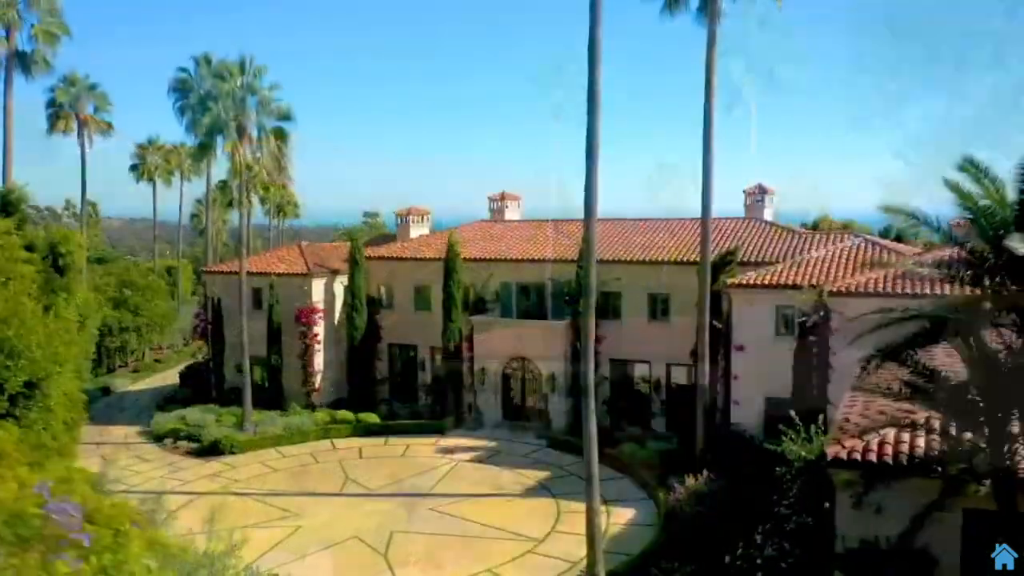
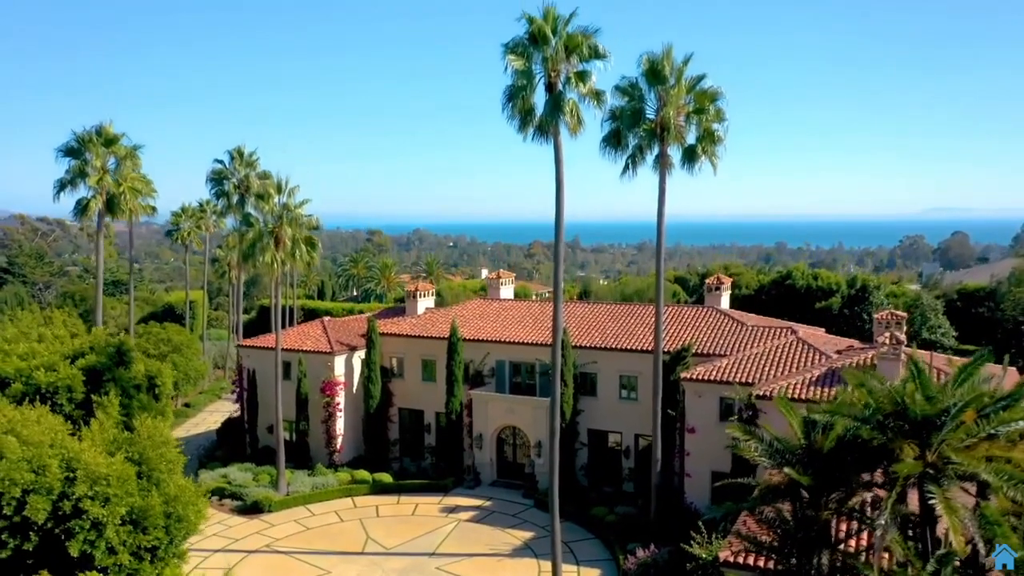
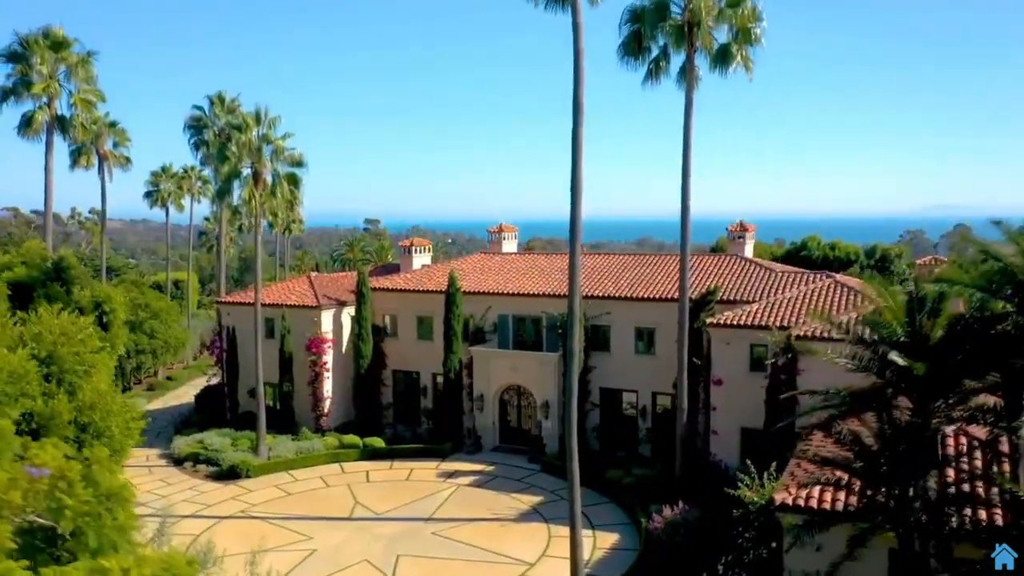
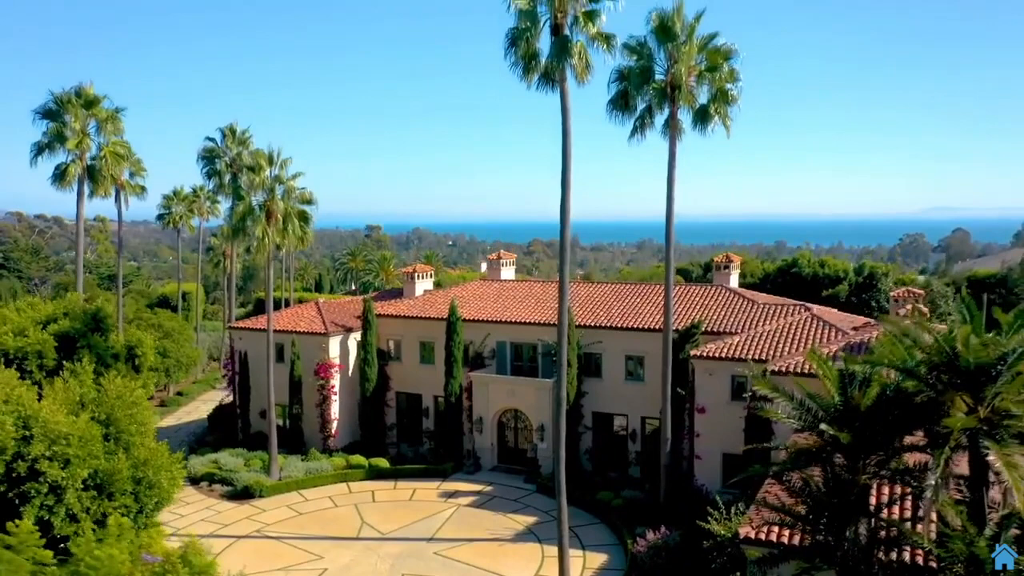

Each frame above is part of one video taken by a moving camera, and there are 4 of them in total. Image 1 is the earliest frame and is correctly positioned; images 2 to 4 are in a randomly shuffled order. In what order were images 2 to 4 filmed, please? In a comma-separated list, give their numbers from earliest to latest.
3, 4, 2
